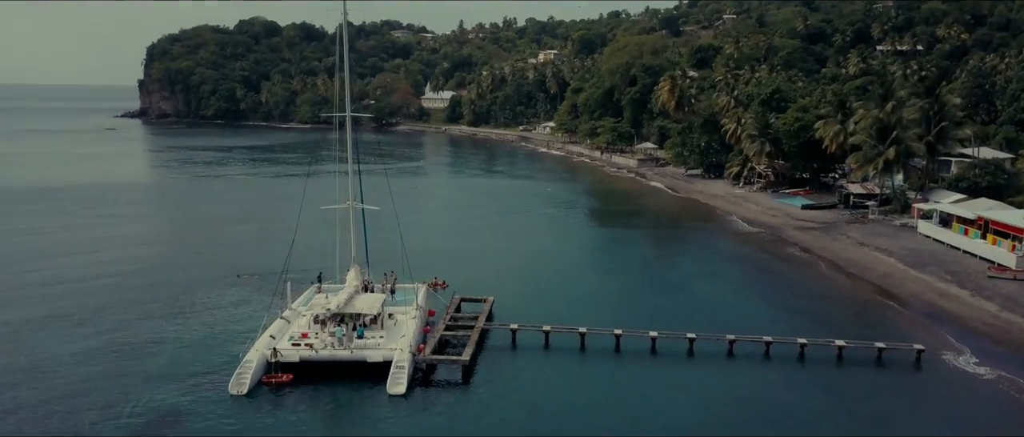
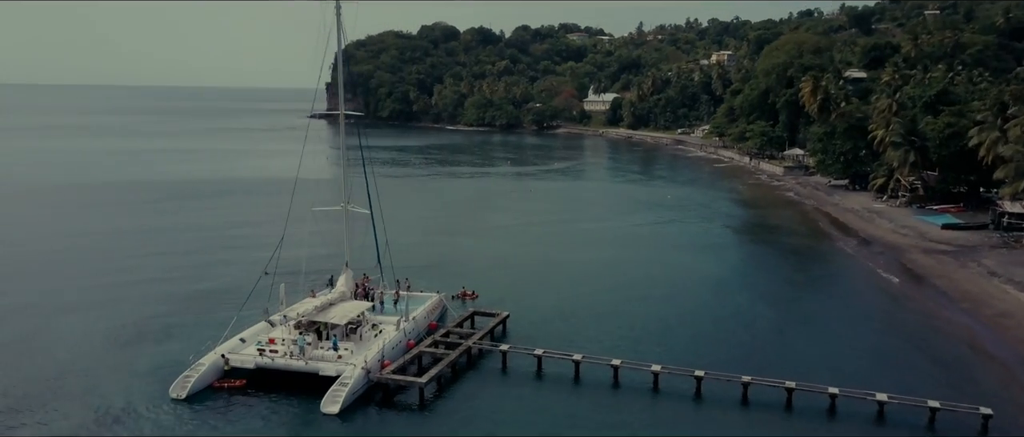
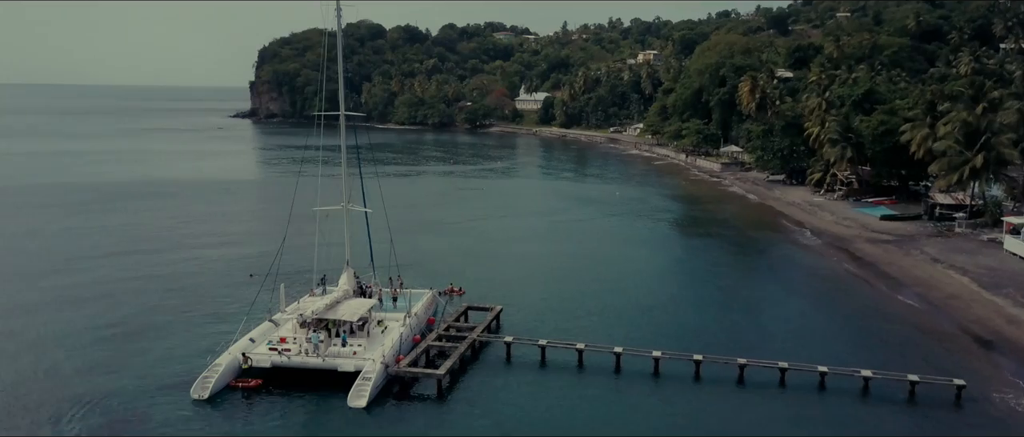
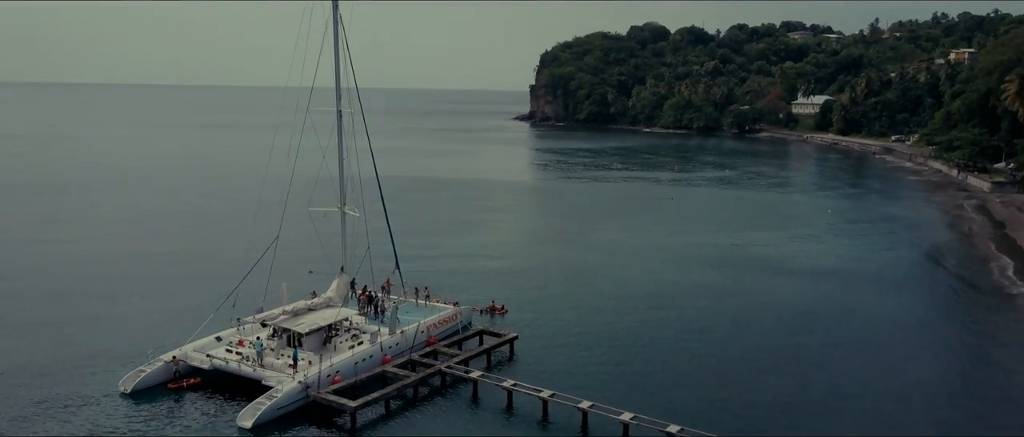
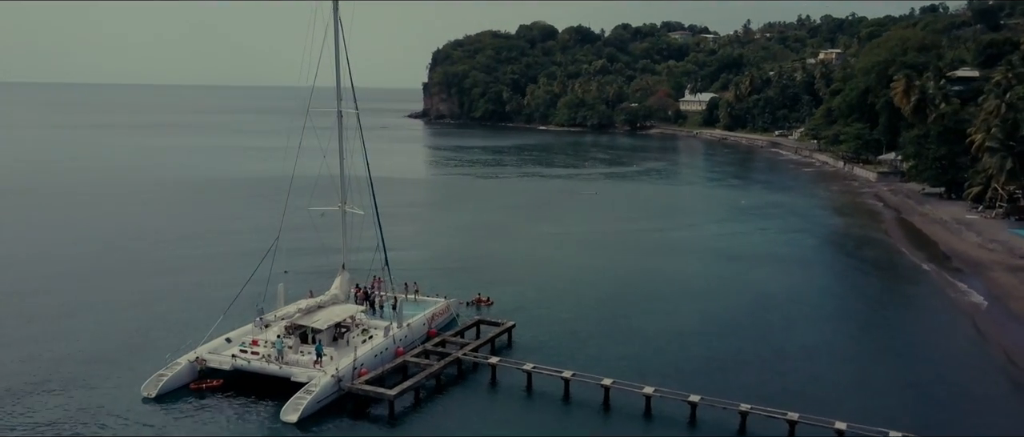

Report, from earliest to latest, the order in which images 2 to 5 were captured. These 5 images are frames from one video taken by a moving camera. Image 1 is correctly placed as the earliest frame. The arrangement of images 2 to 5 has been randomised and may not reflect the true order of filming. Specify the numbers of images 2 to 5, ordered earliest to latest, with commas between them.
3, 2, 5, 4
